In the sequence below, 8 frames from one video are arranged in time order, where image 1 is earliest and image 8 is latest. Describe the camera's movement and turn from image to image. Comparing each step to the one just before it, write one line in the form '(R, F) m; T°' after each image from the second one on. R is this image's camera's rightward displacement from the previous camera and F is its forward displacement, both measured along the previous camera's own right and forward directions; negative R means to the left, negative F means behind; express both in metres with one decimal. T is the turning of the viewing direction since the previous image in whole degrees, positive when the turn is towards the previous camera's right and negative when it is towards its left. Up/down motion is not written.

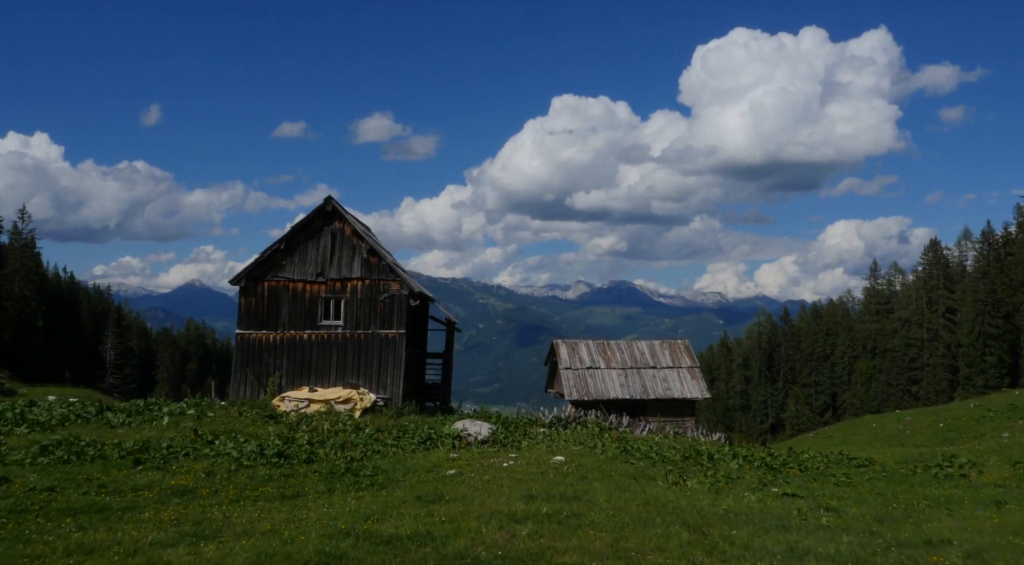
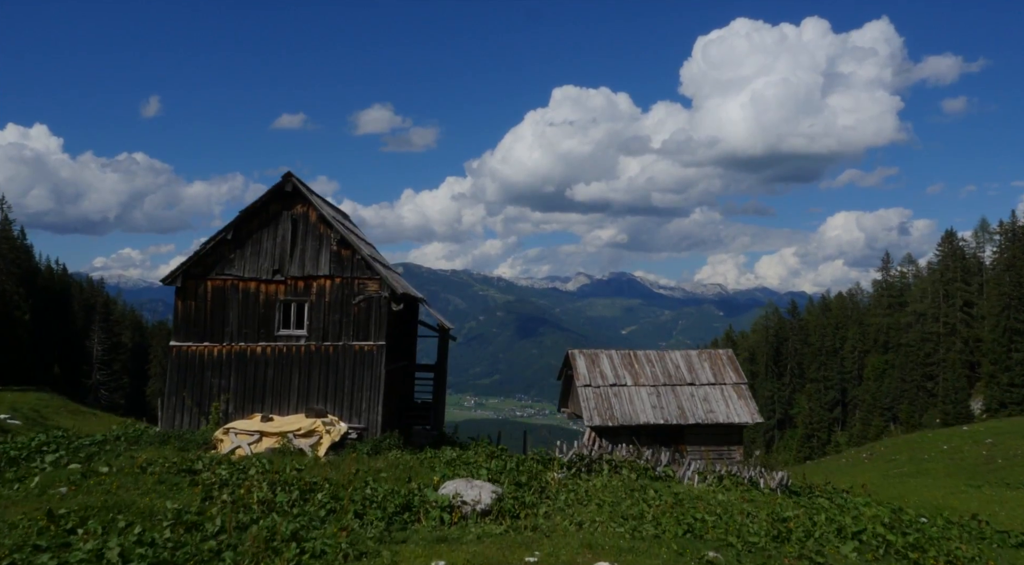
(-0.2, +5.1) m; 0°
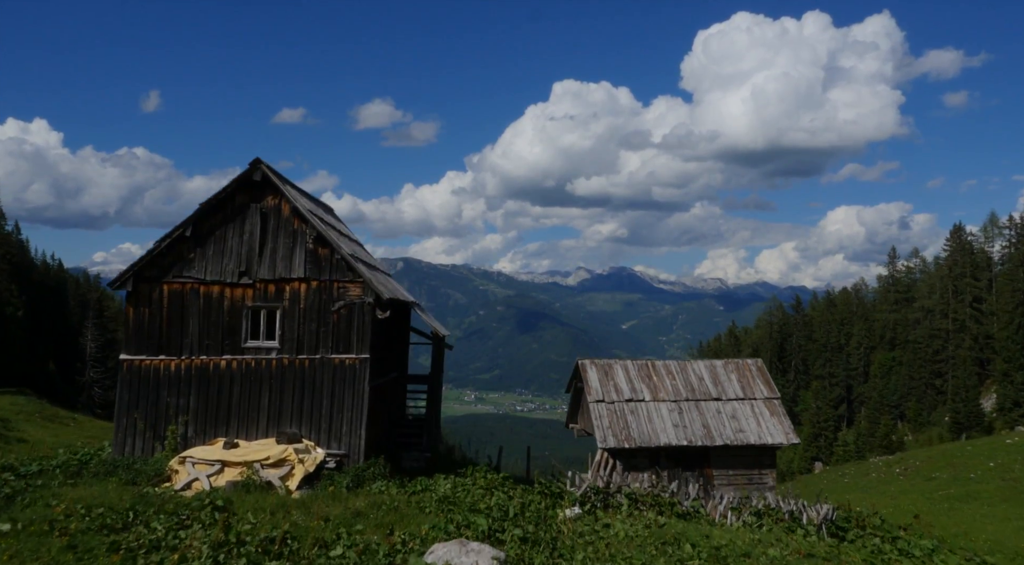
(-0.1, +2.6) m; 0°
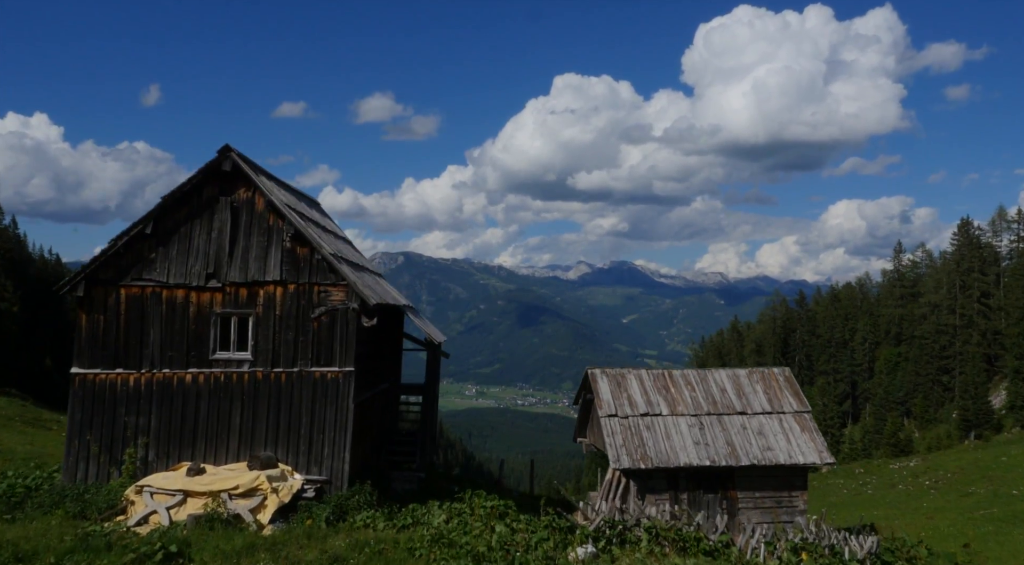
(0.0, +2.0) m; 0°
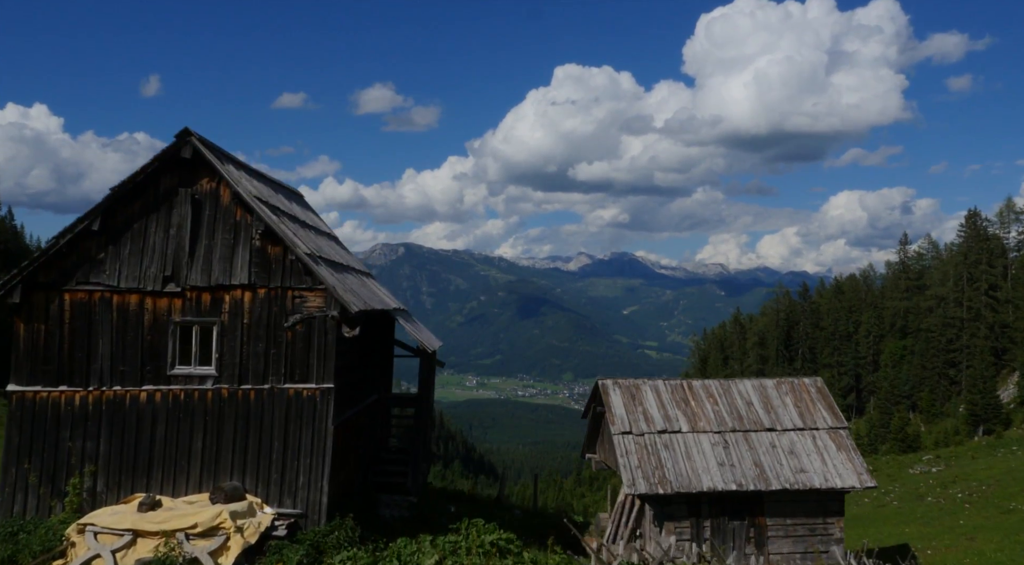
(0.0, +1.9) m; 0°
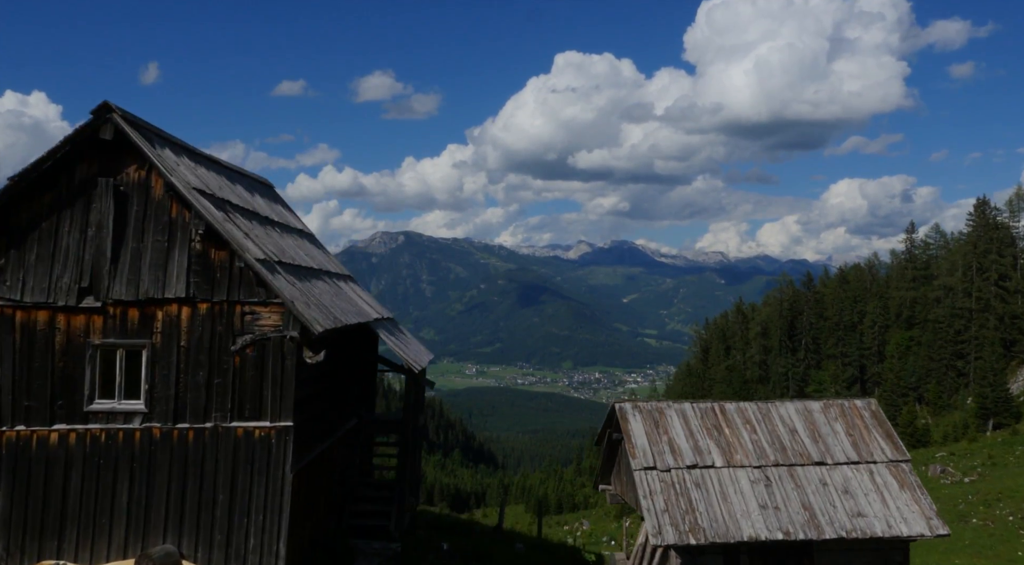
(0.0, +2.6) m; 0°
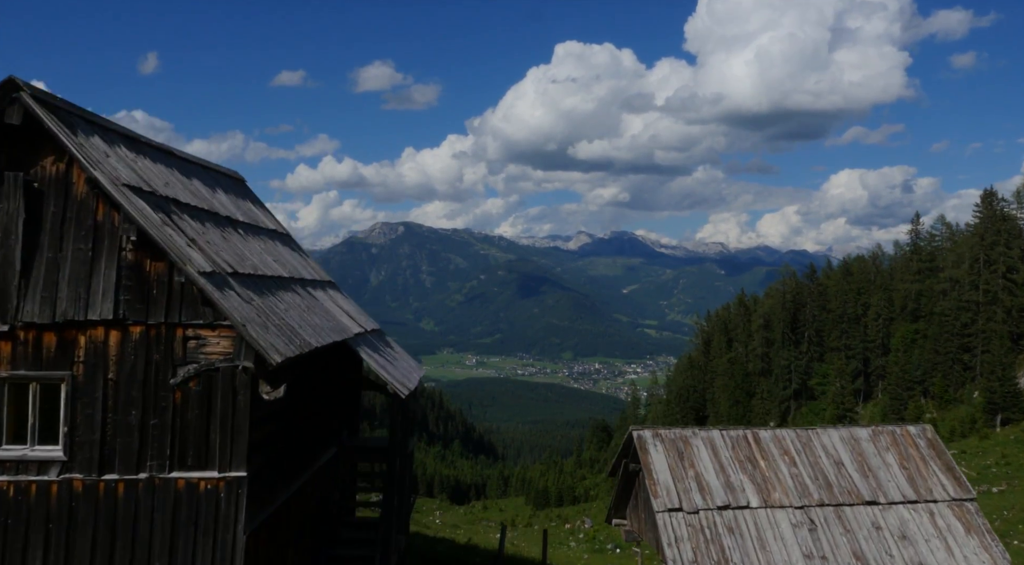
(0.0, +2.0) m; 0°
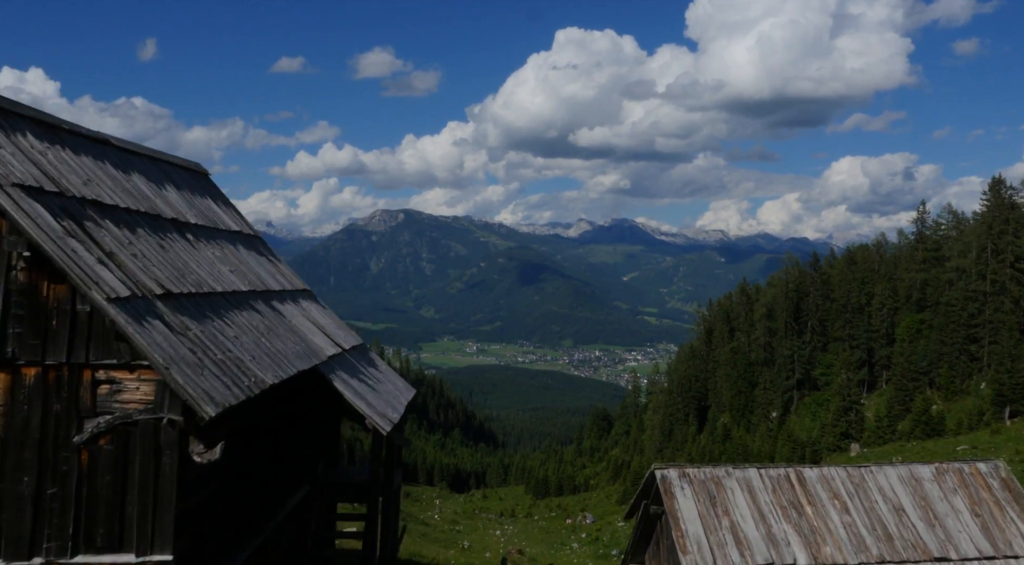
(0.0, +1.9) m; 0°
